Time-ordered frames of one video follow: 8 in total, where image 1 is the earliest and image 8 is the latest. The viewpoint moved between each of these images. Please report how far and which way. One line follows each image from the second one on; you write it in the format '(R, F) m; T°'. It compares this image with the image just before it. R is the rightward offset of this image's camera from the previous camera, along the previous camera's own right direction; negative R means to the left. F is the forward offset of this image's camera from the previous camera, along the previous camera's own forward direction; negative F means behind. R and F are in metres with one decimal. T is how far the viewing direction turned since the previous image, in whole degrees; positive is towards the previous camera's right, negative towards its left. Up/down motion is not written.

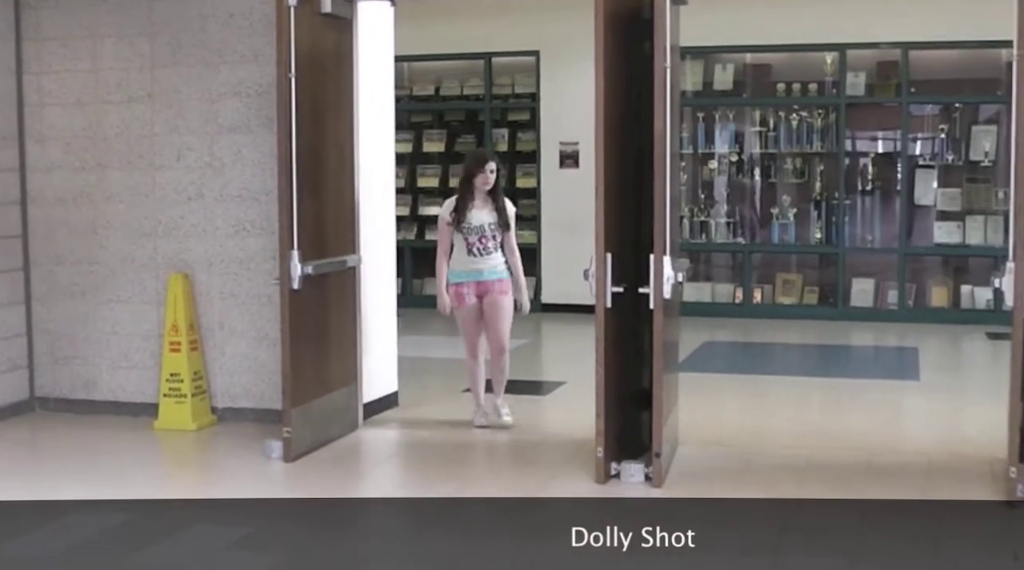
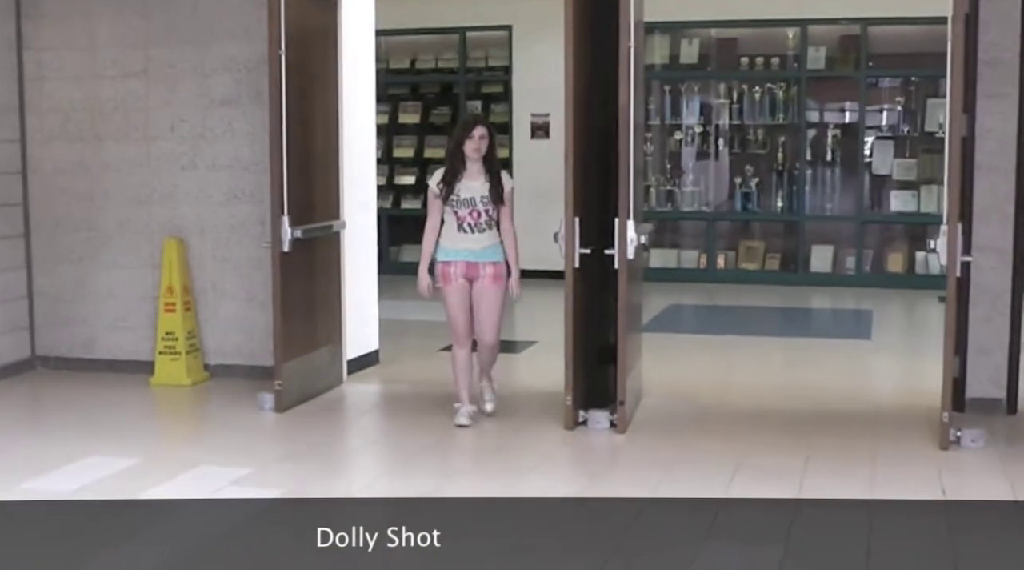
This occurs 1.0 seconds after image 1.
(0.0, -0.4) m; +1°
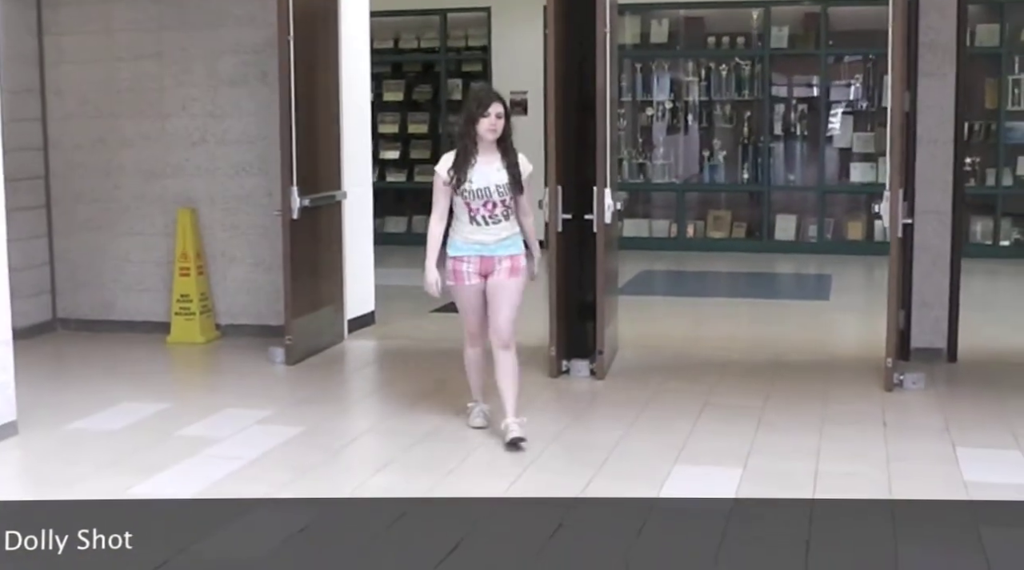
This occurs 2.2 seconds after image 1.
(-0.1, -0.6) m; +1°
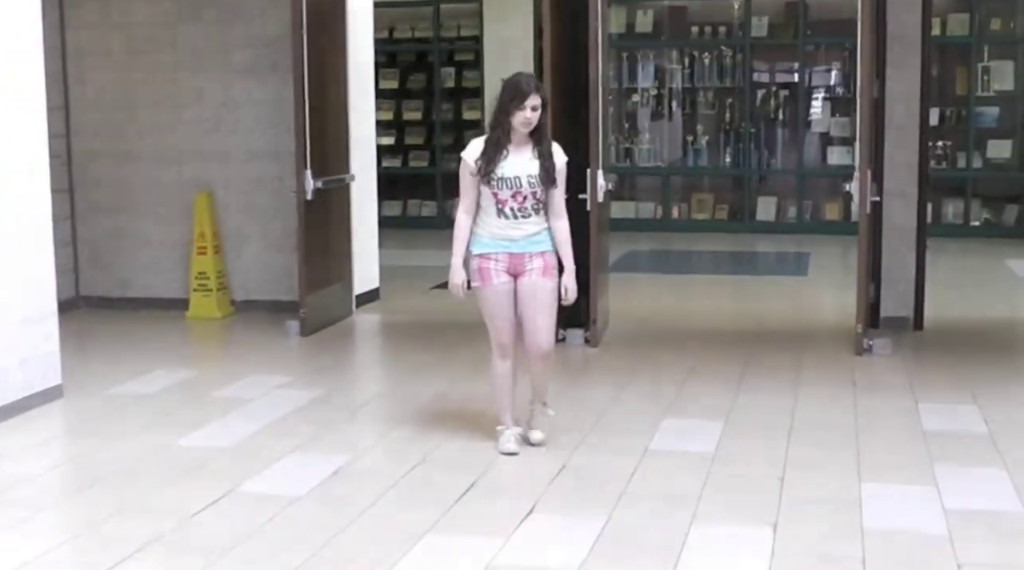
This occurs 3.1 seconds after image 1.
(-0.1, -0.5) m; +1°
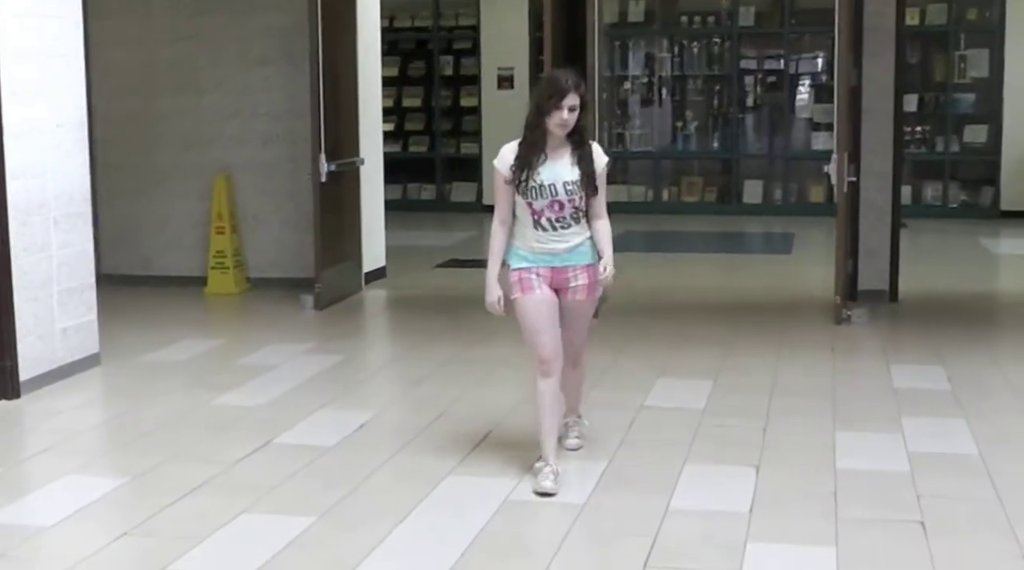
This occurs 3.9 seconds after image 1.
(-0.1, -0.5) m; +1°
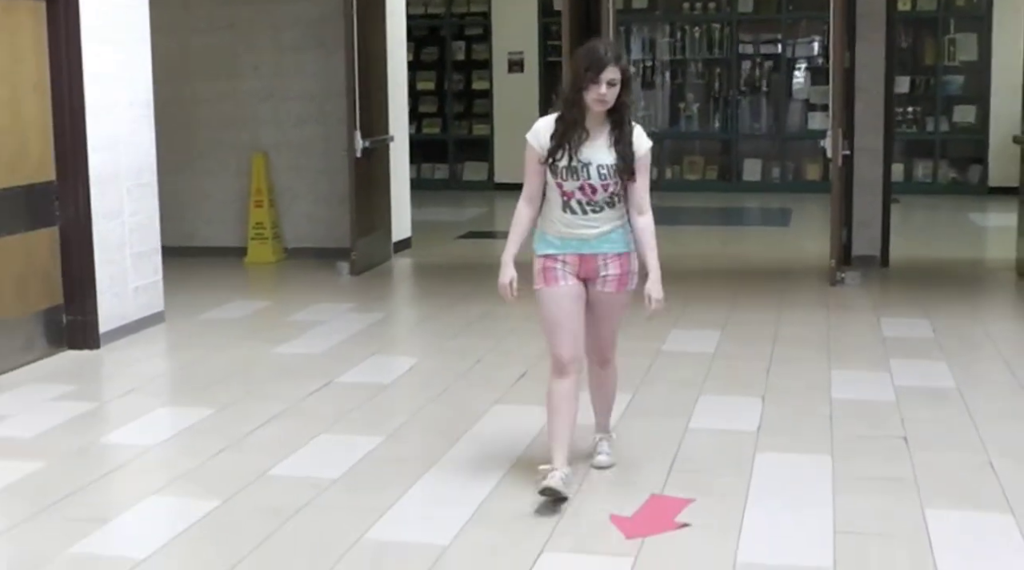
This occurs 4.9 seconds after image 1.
(-0.2, -0.6) m; 0°
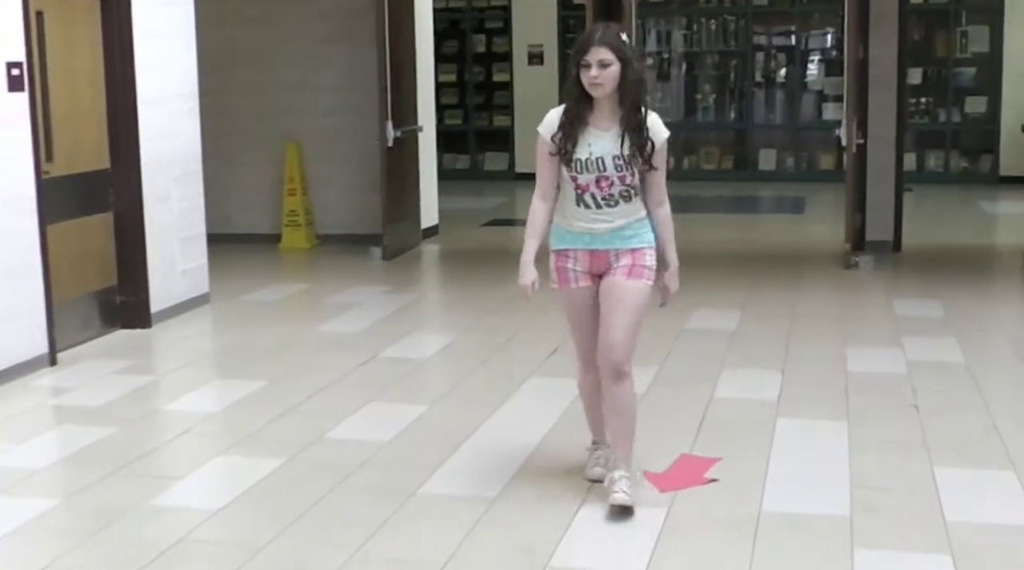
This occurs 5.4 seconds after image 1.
(-0.1, -0.3) m; -1°
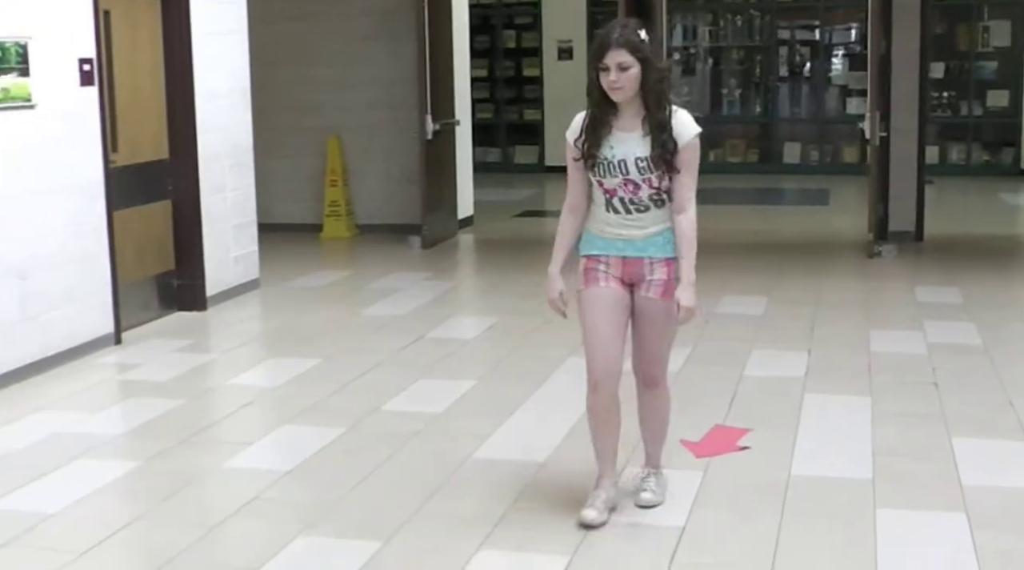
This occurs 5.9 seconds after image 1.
(-0.1, -0.3) m; -1°
